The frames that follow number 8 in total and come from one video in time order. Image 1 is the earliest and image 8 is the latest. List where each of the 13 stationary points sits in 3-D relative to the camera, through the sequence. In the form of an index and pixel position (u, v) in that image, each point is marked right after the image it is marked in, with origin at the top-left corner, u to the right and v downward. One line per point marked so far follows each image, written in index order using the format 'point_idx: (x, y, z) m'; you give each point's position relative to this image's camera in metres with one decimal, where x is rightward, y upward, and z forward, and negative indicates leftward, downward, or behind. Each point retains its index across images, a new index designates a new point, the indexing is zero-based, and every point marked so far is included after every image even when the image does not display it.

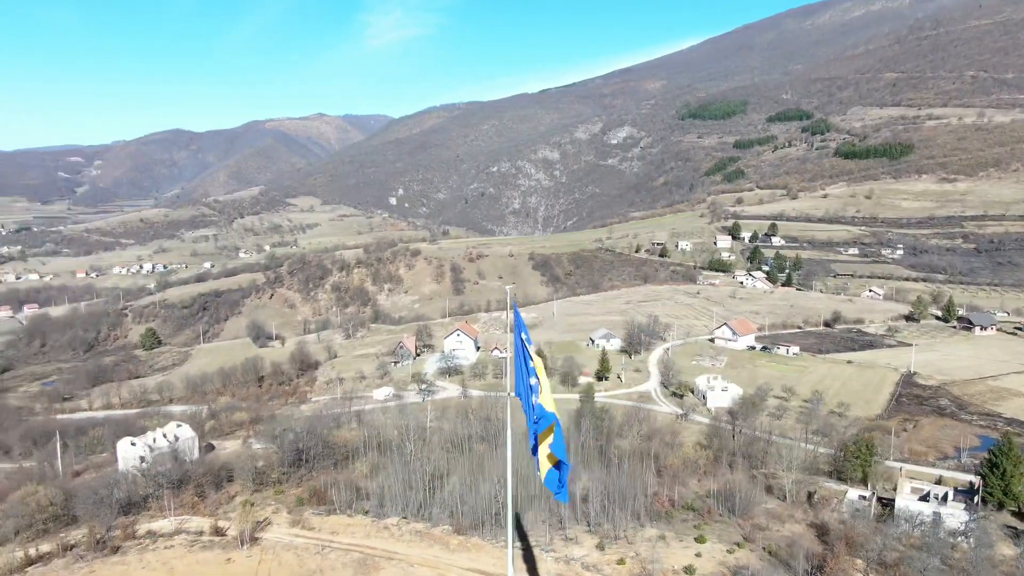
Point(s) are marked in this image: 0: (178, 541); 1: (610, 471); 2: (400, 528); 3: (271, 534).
0: (-5.9, -4.4, +13.9) m
1: (+2.1, -3.9, +17.1) m
2: (-2.0, -4.2, +13.9) m
3: (-4.2, -4.3, +14.0) m
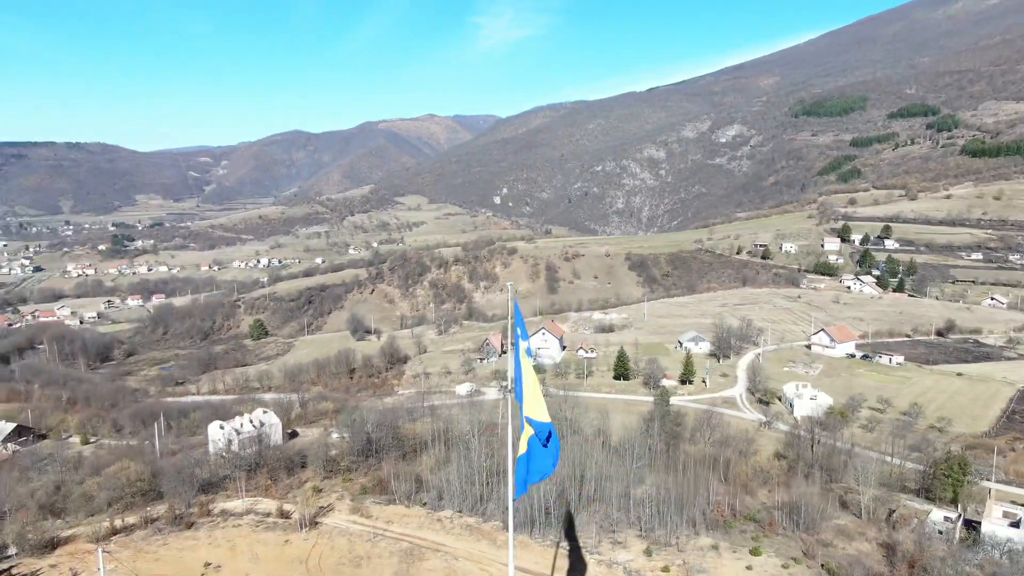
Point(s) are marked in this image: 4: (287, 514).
0: (-4.9, -4.3, +14.7) m
1: (+3.4, -4.0, +16.7) m
2: (-1.1, -4.2, +14.2) m
3: (-3.3, -4.2, +14.5) m
4: (-4.2, -4.2, +14.9) m
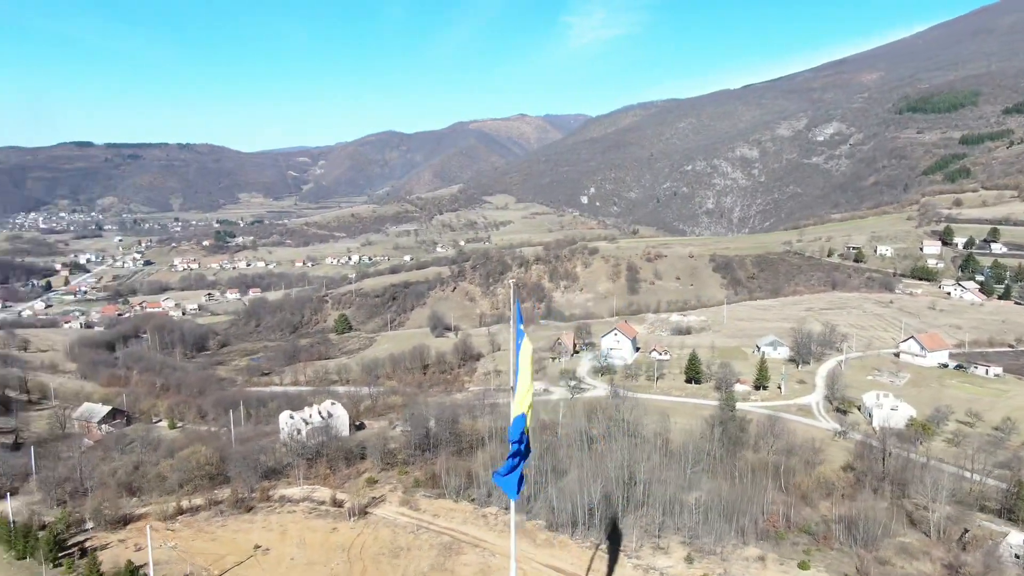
0: (-4.1, -4.2, +15.2) m
1: (+4.5, -4.0, +16.3) m
2: (-0.3, -4.1, +14.3) m
3: (-2.5, -4.1, +14.9) m
4: (-3.3, -4.1, +15.3) m
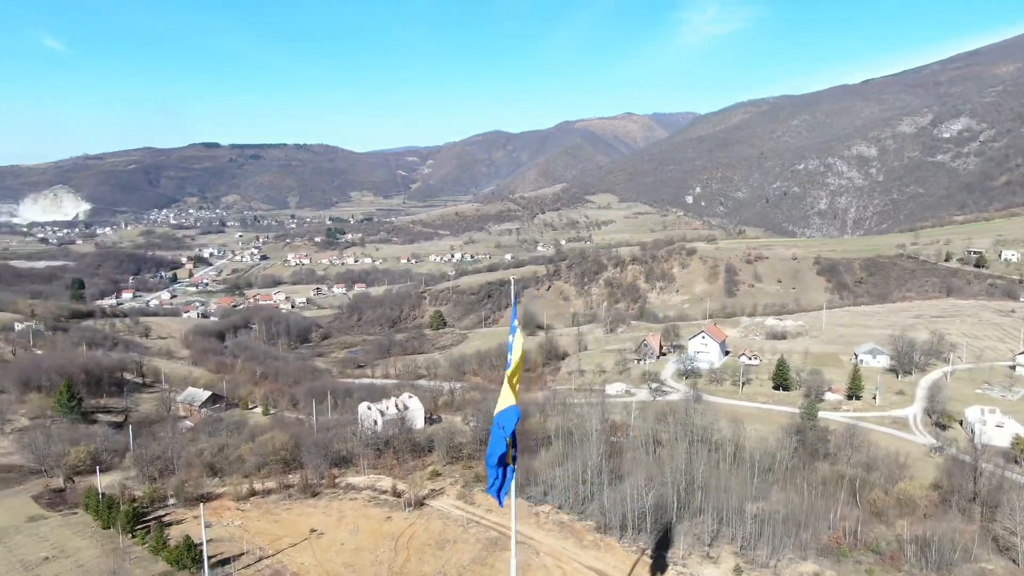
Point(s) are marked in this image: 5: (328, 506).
0: (-3.0, -4.1, +15.7) m
1: (+5.6, -4.1, +15.6) m
2: (+0.6, -4.1, +14.3) m
3: (-1.5, -4.1, +15.2) m
4: (-2.2, -4.0, +15.7) m
5: (-3.5, -4.1, +15.1) m
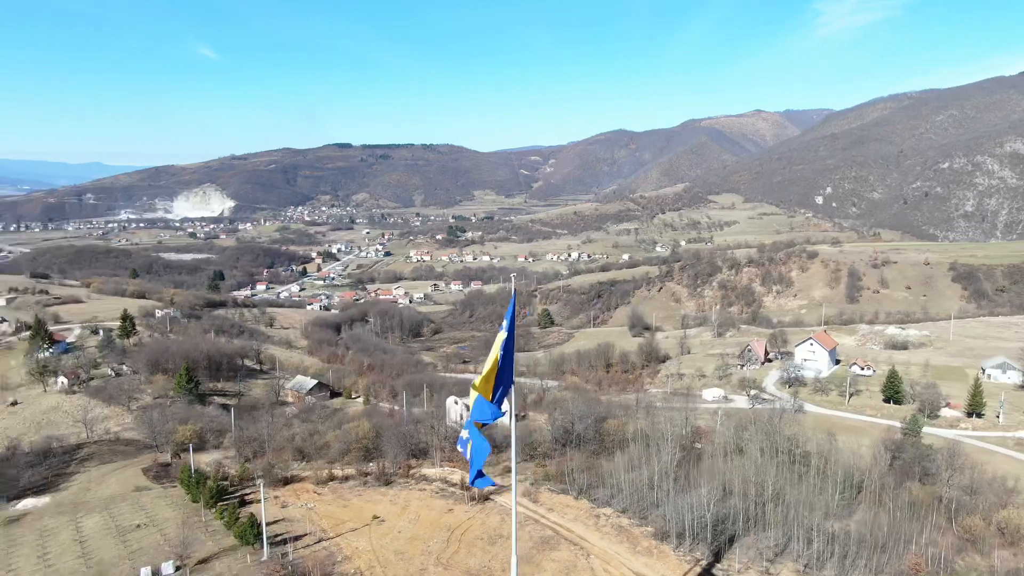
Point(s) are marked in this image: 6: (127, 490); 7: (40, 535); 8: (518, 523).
0: (-1.6, -4.0, +16.1) m
1: (+6.8, -4.2, +14.7) m
2: (+1.7, -4.1, +14.1) m
3: (-0.2, -4.0, +15.3) m
4: (-0.9, -4.0, +16.0) m
5: (-2.3, -4.0, +15.6) m
6: (-8.2, -4.3, +16.9) m
7: (-8.6, -4.5, +14.5) m
8: (+0.1, -4.1, +13.8) m
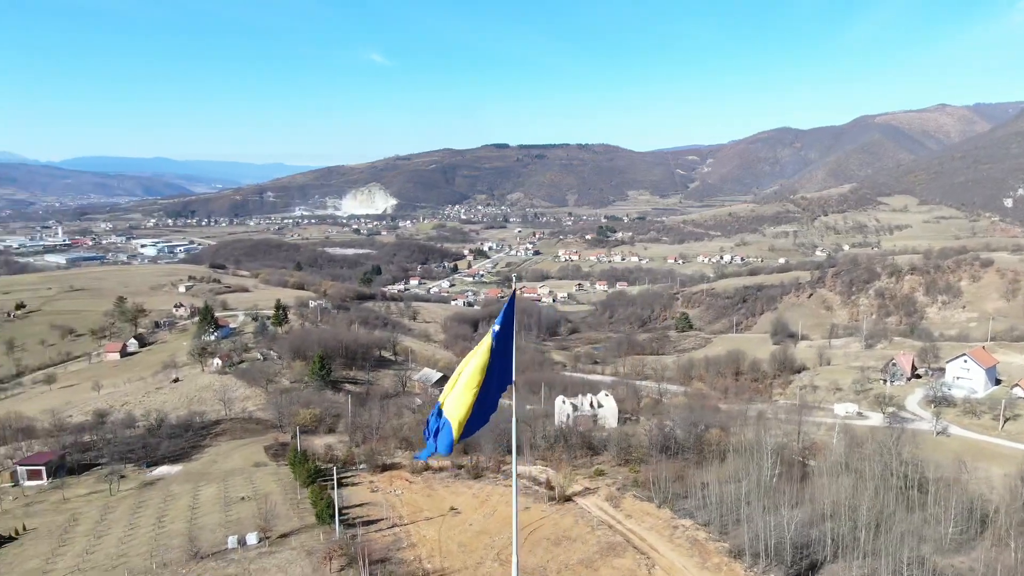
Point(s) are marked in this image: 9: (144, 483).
0: (+0.1, -4.0, +16.3) m
1: (+8.1, -4.4, +13.2) m
2: (+3.0, -4.2, +13.7) m
3: (+1.3, -4.1, +15.2) m
4: (+0.8, -4.0, +16.0) m
5: (-0.6, -4.0, +15.9) m
6: (-6.1, -4.1, +18.4) m
7: (-7.0, -4.3, +16.1) m
8: (+1.3, -4.1, +13.6) m
9: (-8.1, -4.3, +17.4) m
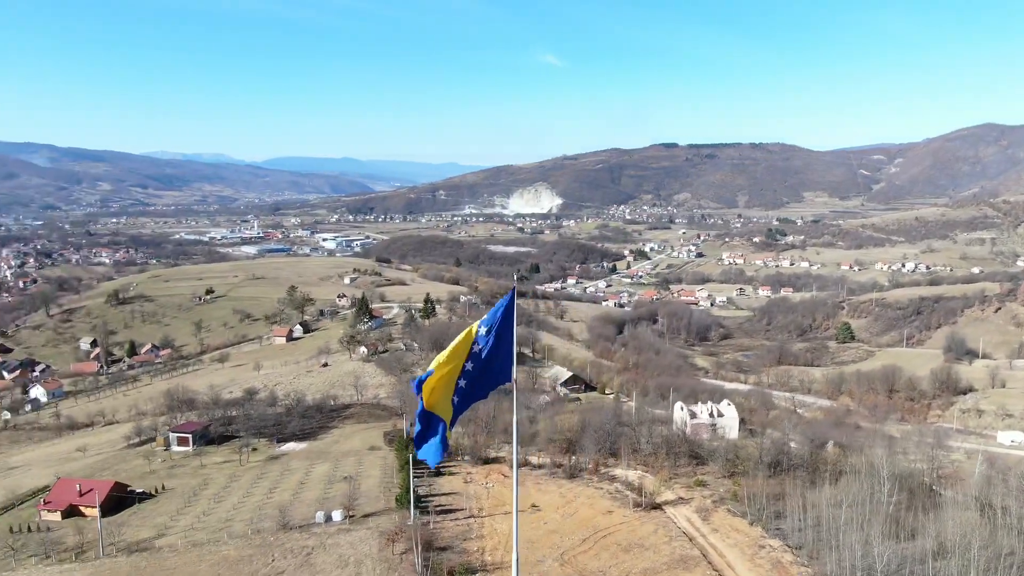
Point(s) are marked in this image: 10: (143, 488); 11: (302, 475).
0: (+2.0, -4.0, +16.1) m
1: (+9.1, -4.7, +11.4) m
2: (+4.2, -4.3, +12.9) m
3: (+2.9, -4.1, +14.8) m
4: (+2.6, -4.0, +15.7) m
5: (+1.2, -4.0, +15.9) m
6: (-3.7, -3.9, +19.5) m
7: (-5.1, -4.0, +17.5) m
8: (+2.6, -4.1, +13.2) m
9: (-5.8, -4.0, +19.0) m
10: (-7.8, -4.2, +16.9) m
11: (-4.5, -4.0, +17.0) m
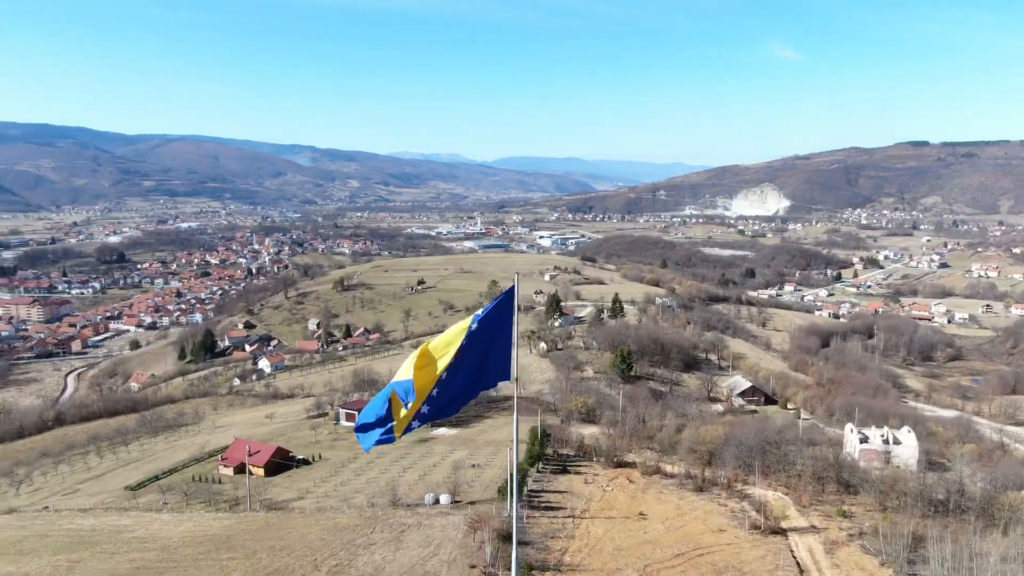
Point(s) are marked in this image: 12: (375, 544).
0: (+4.3, -4.1, +15.2) m
1: (+9.7, -5.1, +8.7) m
2: (+5.5, -4.5, +11.5) m
3: (+4.8, -4.3, +13.7) m
4: (+4.8, -4.2, +14.6) m
5: (+3.5, -4.1, +15.2) m
6: (-0.2, -3.8, +20.0) m
7: (-2.1, -3.9, +18.5) m
8: (+4.1, -4.3, +12.3) m
9: (-2.3, -3.8, +20.1) m
10: (-4.9, -3.9, +18.7) m
11: (-1.6, -3.8, +17.9) m
12: (-2.1, -3.9, +12.1) m
